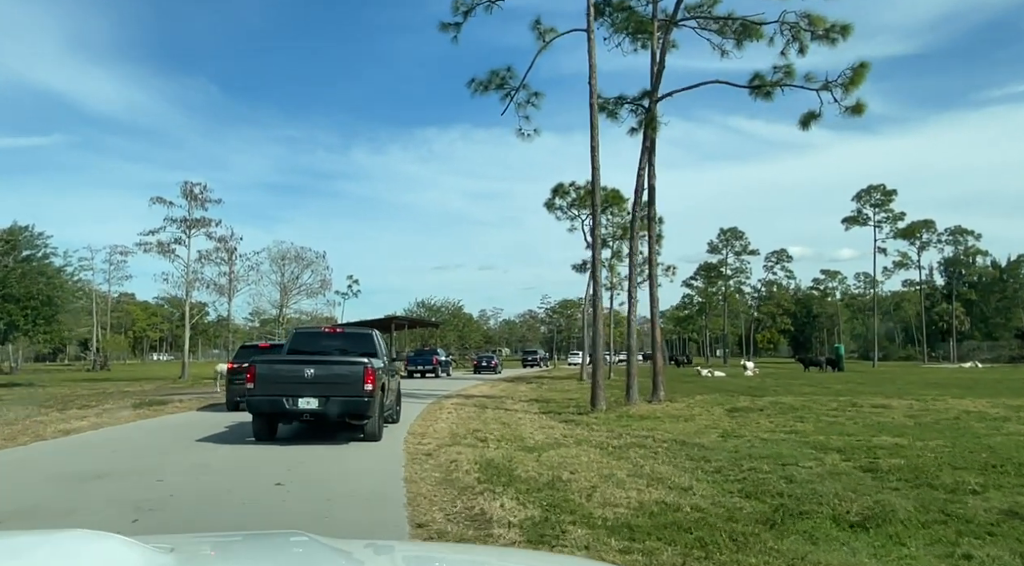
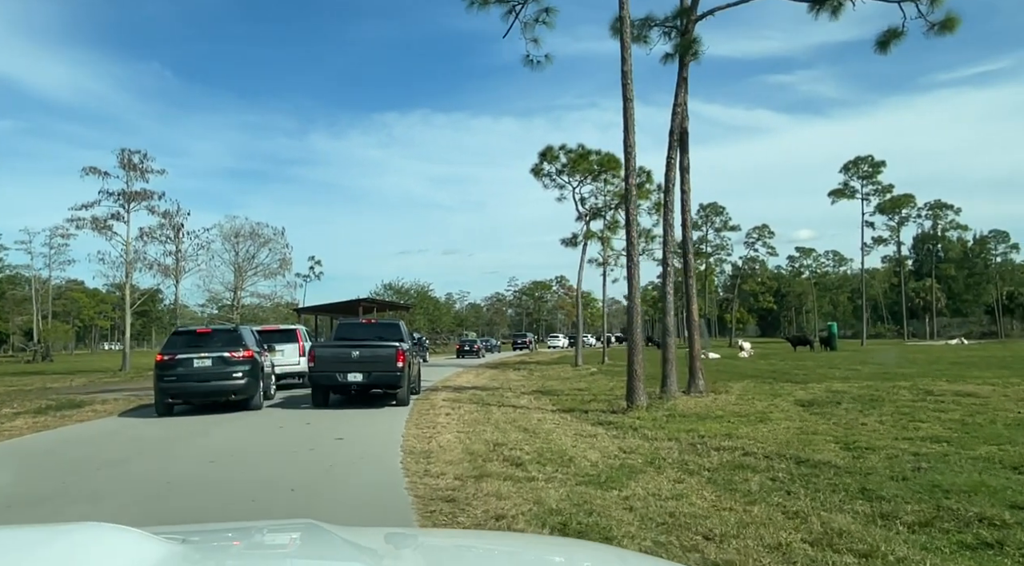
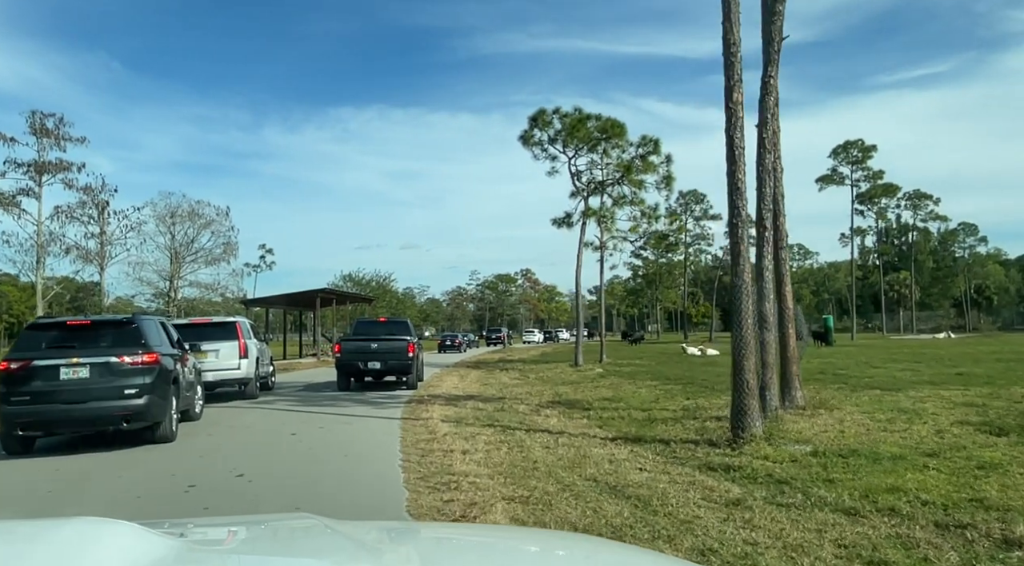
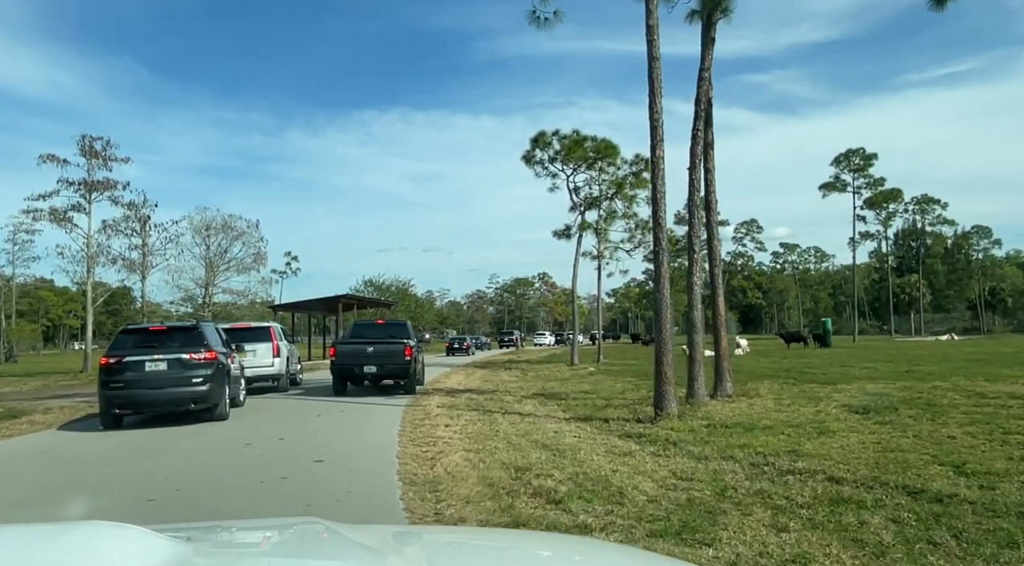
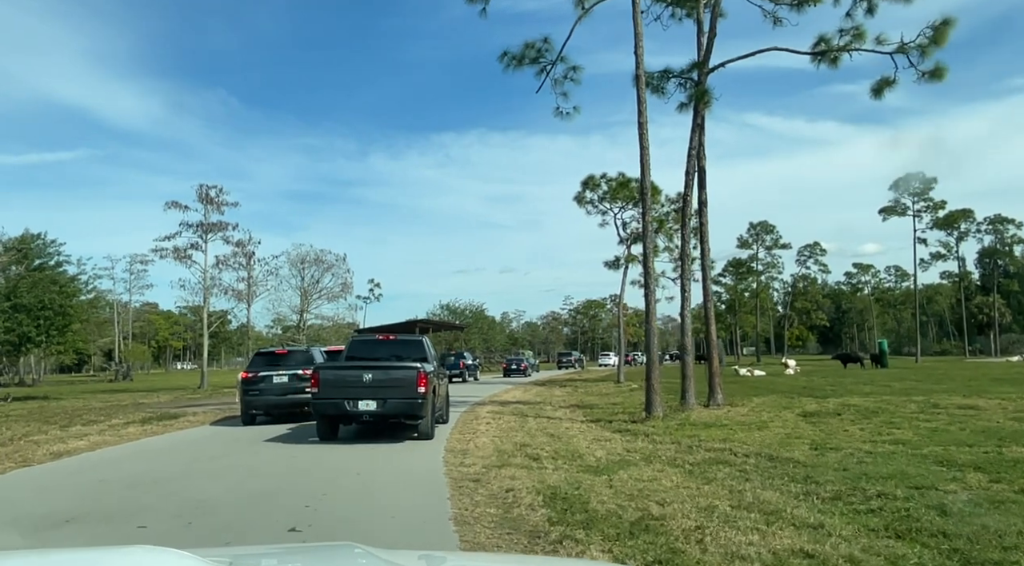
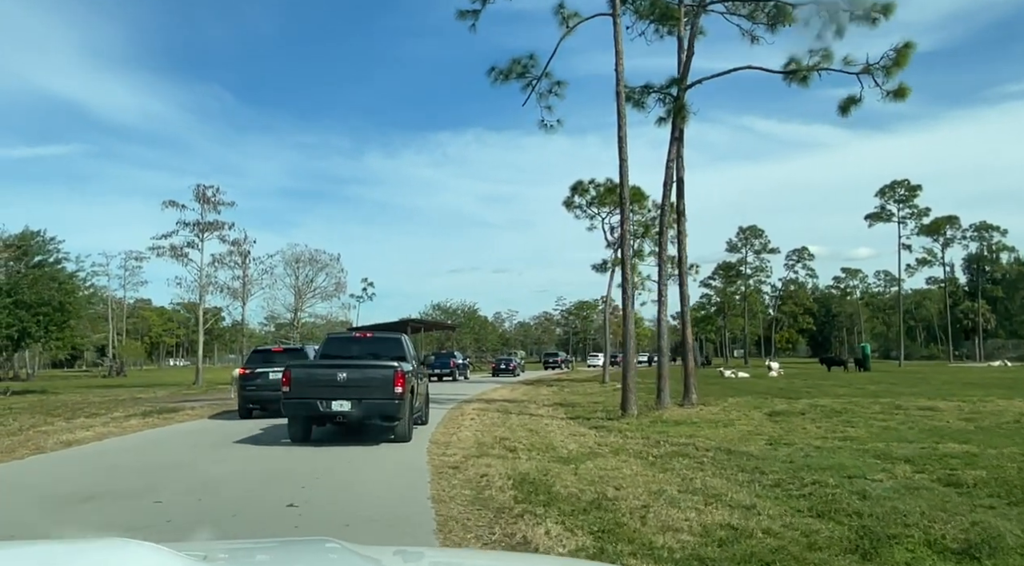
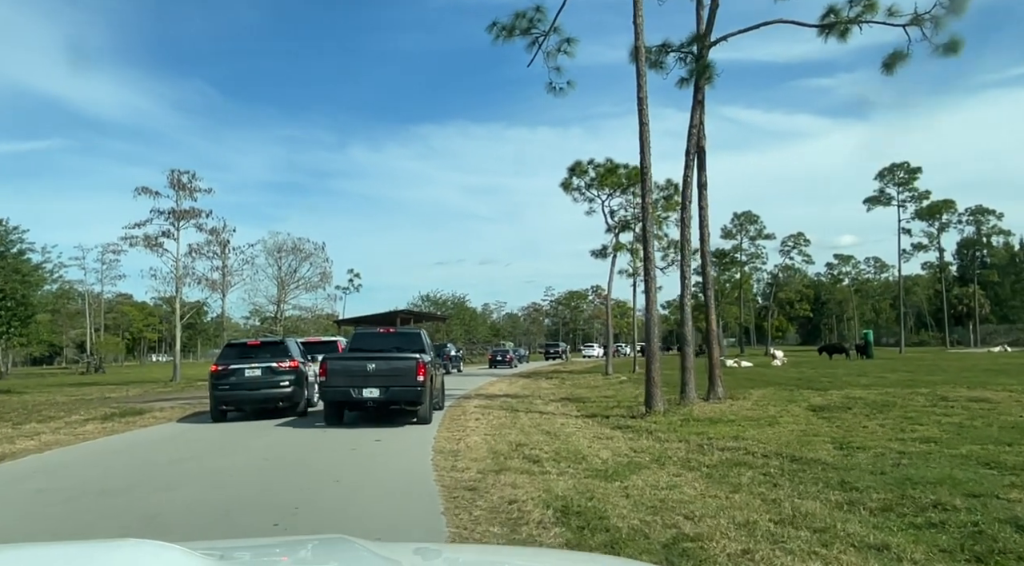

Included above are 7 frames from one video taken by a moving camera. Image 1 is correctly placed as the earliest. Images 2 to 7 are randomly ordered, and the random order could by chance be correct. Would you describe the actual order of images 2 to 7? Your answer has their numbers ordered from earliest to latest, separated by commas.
6, 5, 7, 2, 4, 3
